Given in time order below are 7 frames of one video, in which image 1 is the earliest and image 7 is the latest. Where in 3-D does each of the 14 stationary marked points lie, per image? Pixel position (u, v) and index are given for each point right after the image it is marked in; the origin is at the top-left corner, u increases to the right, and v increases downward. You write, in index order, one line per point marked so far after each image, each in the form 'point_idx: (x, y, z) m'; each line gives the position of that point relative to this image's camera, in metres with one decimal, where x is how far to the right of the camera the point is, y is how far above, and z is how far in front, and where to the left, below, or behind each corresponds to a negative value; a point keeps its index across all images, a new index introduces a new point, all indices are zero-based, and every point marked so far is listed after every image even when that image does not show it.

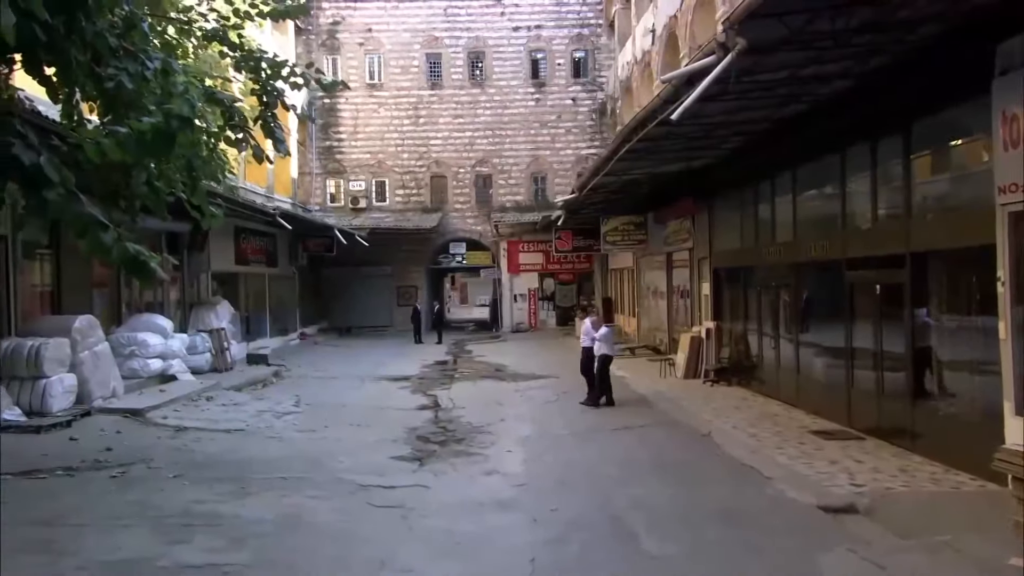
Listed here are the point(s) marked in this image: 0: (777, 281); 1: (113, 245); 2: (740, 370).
0: (+3.6, +0.1, +11.5) m
1: (-2.9, +0.3, +6.1) m
2: (+3.5, -1.2, +12.9) m
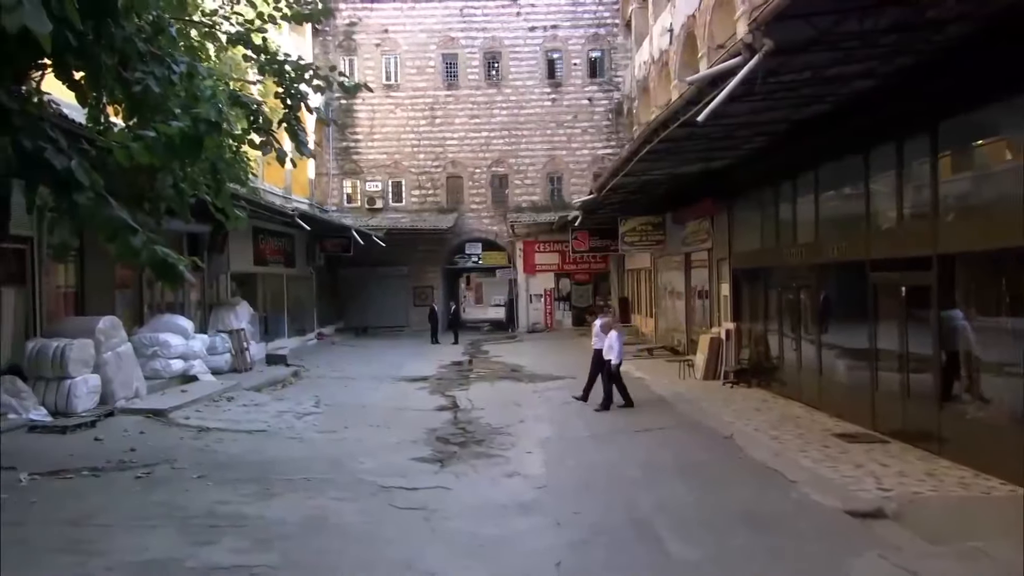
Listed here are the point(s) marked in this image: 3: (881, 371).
0: (+3.8, +0.1, +11.4) m
1: (-2.7, +0.3, +6.2) m
2: (+3.7, -1.2, +12.9) m
3: (+4.0, -0.9, +9.3) m
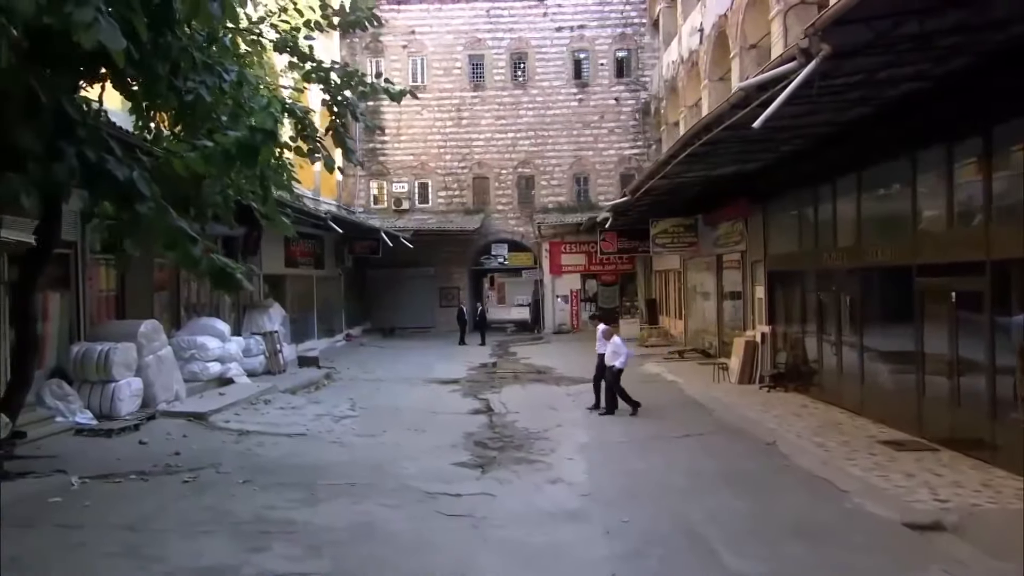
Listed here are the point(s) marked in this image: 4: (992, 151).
0: (+4.3, +0.1, +11.4) m
1: (-2.3, +0.2, +6.2) m
2: (+4.3, -1.3, +12.9) m
3: (+4.4, -0.9, +9.2) m
4: (+4.3, +1.4, +7.8) m
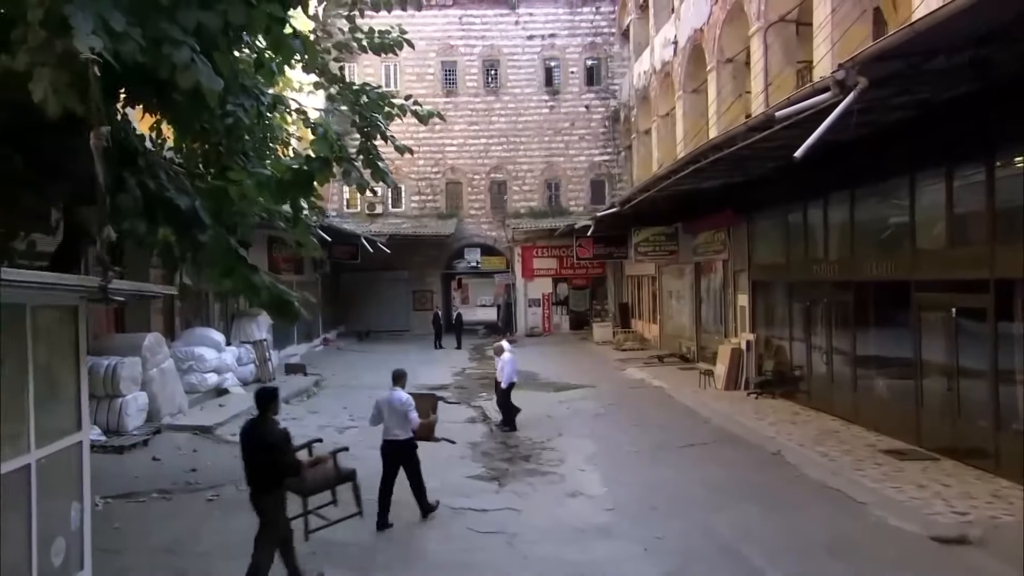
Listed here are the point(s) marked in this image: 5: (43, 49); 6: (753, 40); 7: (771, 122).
0: (+4.4, -0.1, +12.0) m
1: (-1.8, 0.0, +6.3) m
2: (+4.2, -1.4, +13.4) m
3: (+4.6, -1.1, +9.8) m
4: (+4.6, +1.2, +8.4) m
5: (-2.6, +1.3, +4.9) m
6: (+4.1, +4.2, +14.9) m
7: (+2.6, +1.7, +8.7) m
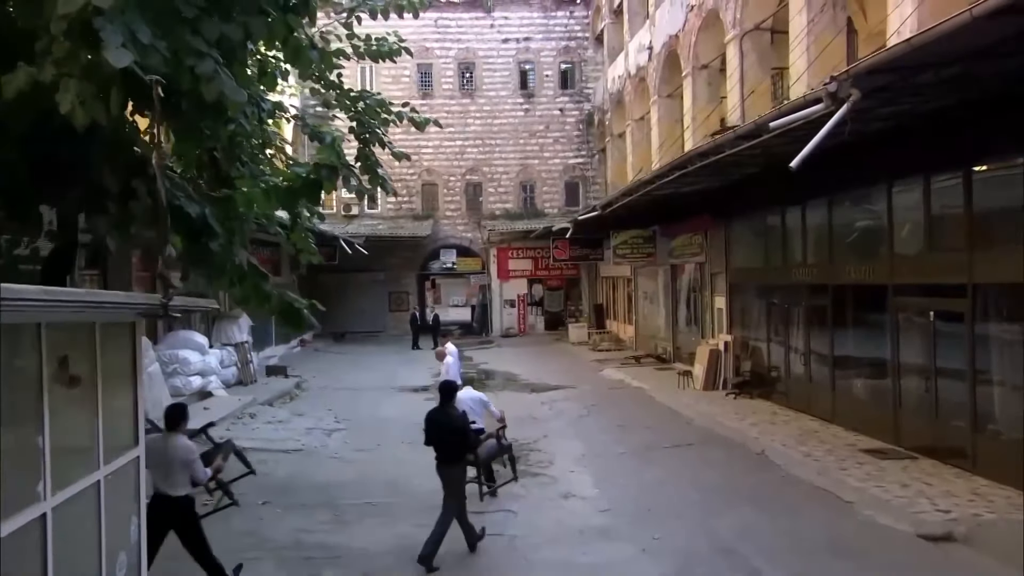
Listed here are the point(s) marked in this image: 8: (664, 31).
0: (+4.2, -0.2, +12.3) m
1: (-1.7, -0.1, +6.3) m
2: (+3.9, -1.5, +13.8) m
3: (+4.6, -1.2, +10.2) m
4: (+4.6, +1.2, +8.7) m
5: (-2.5, +1.3, +4.9) m
6: (+3.8, +4.2, +15.2) m
7: (+2.5, +1.6, +9.0) m
8: (+3.1, +5.3, +17.9) m
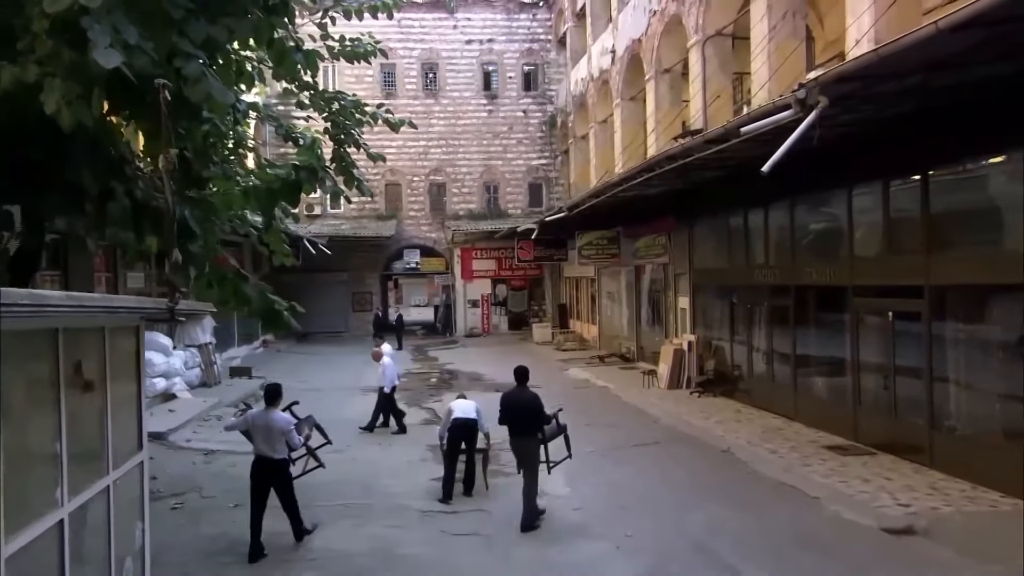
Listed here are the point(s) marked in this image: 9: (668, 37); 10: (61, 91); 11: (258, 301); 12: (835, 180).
0: (+3.7, -0.2, +12.6) m
1: (-1.9, -0.1, +6.3) m
2: (+3.4, -1.5, +14.0) m
3: (+4.2, -1.2, +10.5) m
4: (+4.3, +1.1, +9.1) m
5: (-2.5, +1.3, +4.9) m
6: (+3.2, +4.2, +15.4) m
7: (+2.3, +1.6, +9.2) m
8: (+2.4, +5.2, +18.1) m
9: (+2.9, +4.7, +16.5) m
10: (-2.5, +1.1, +4.8) m
11: (-1.8, -0.1, +6.4) m
12: (+4.0, +1.3, +10.8) m
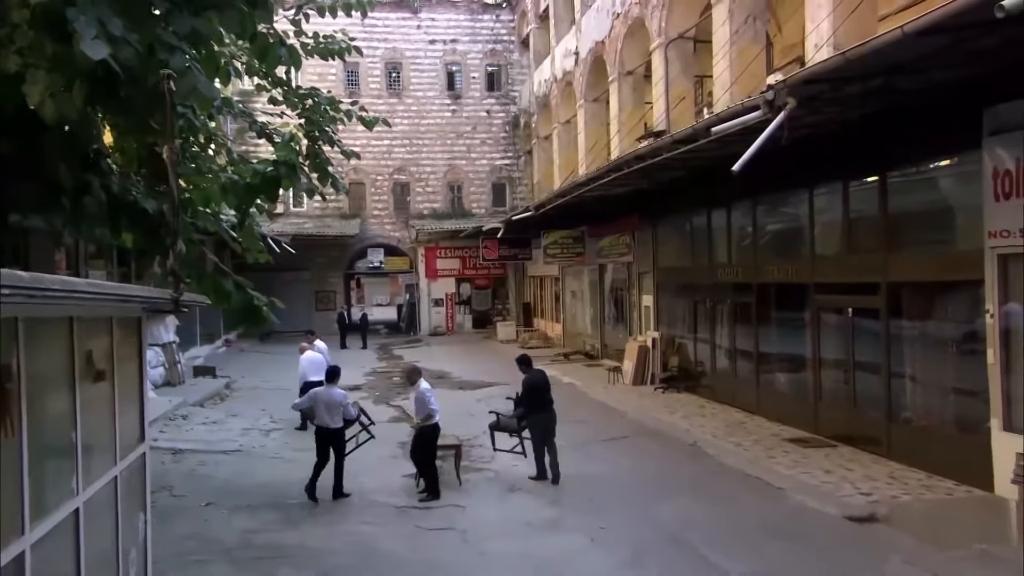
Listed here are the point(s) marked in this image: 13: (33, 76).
0: (+3.3, -0.1, +12.9) m
1: (-2.0, 0.0, +6.4) m
2: (+2.9, -1.5, +14.3) m
3: (+3.9, -1.2, +10.8) m
4: (+4.1, +1.2, +9.4) m
5: (-2.6, +1.3, +4.9) m
6: (+2.6, +4.2, +15.7) m
7: (+2.0, +1.6, +9.4) m
8: (+1.6, +5.3, +18.3) m
9: (+2.3, +4.7, +16.7) m
10: (-2.5, +1.1, +4.8) m
11: (-2.0, -0.1, +6.4) m
12: (+3.6, +1.4, +11.1) m
13: (-2.6, +1.1, +4.7) m
